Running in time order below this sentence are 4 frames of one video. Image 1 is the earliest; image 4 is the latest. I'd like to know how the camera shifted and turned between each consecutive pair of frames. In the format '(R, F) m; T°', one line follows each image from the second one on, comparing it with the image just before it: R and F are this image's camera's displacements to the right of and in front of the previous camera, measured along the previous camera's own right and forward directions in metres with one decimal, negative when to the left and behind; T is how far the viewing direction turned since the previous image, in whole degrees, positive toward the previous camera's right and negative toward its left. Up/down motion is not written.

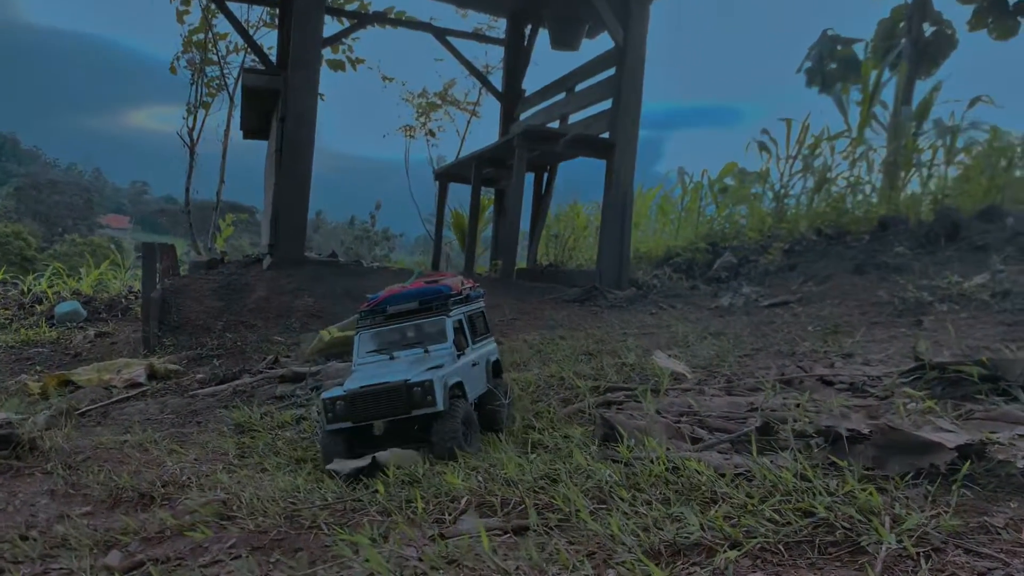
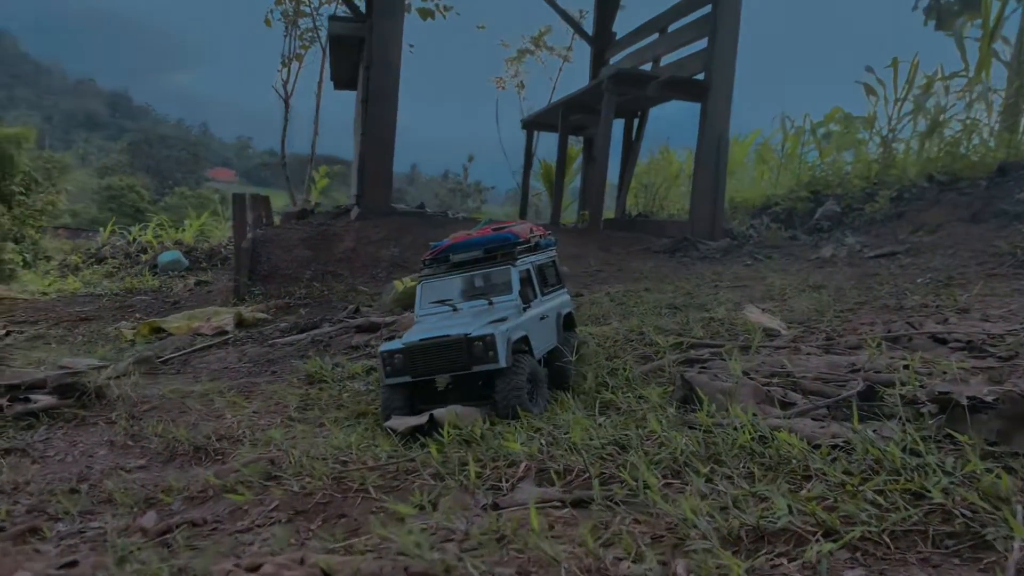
(+0.1, +0.3) m; -6°
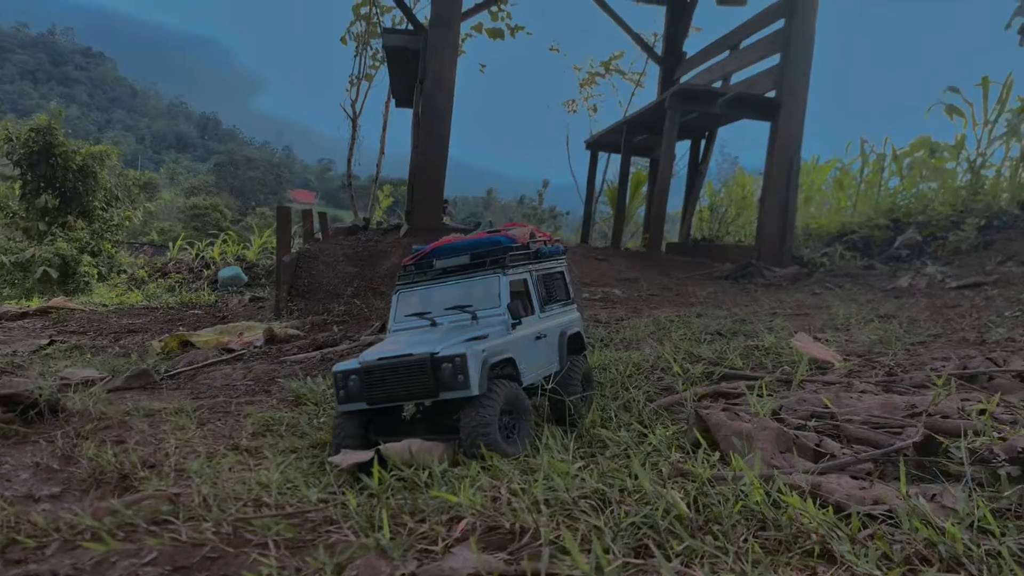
(+0.3, +0.6) m; -5°
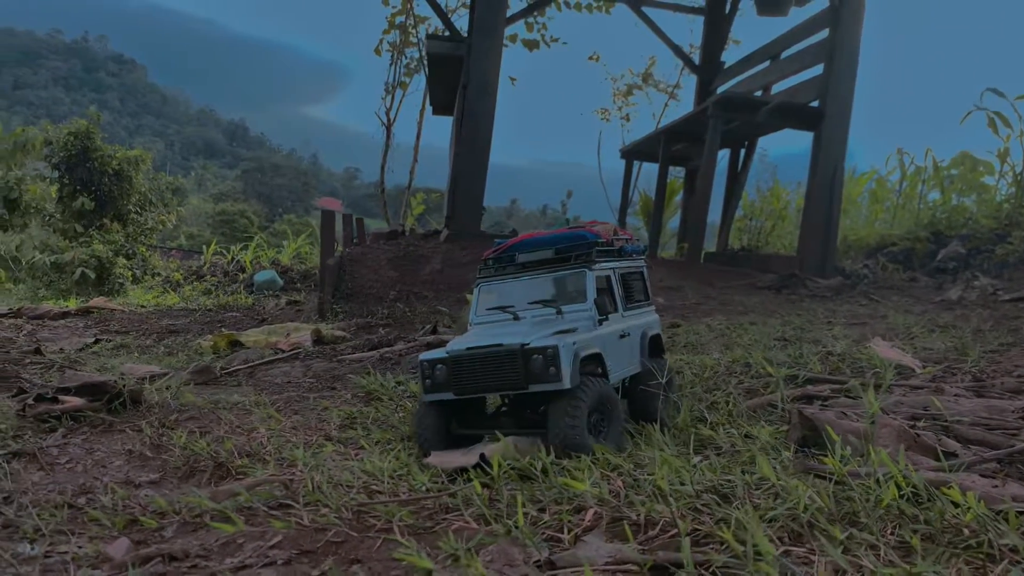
(-0.3, 0.0) m; -1°
